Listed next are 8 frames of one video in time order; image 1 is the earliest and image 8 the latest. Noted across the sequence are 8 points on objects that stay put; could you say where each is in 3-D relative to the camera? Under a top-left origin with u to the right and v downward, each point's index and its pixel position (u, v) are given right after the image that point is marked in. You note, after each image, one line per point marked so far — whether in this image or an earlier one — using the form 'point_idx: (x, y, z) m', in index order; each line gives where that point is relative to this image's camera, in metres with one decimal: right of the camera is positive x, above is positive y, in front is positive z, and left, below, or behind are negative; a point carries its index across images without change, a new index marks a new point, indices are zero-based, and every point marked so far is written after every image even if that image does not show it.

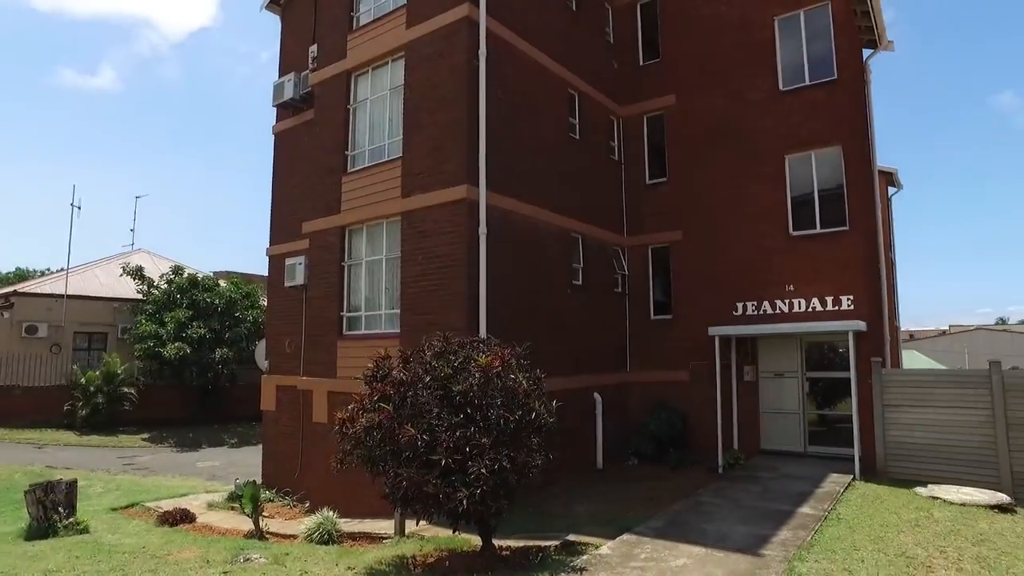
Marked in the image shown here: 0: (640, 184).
0: (+2.8, +2.3, +14.4) m
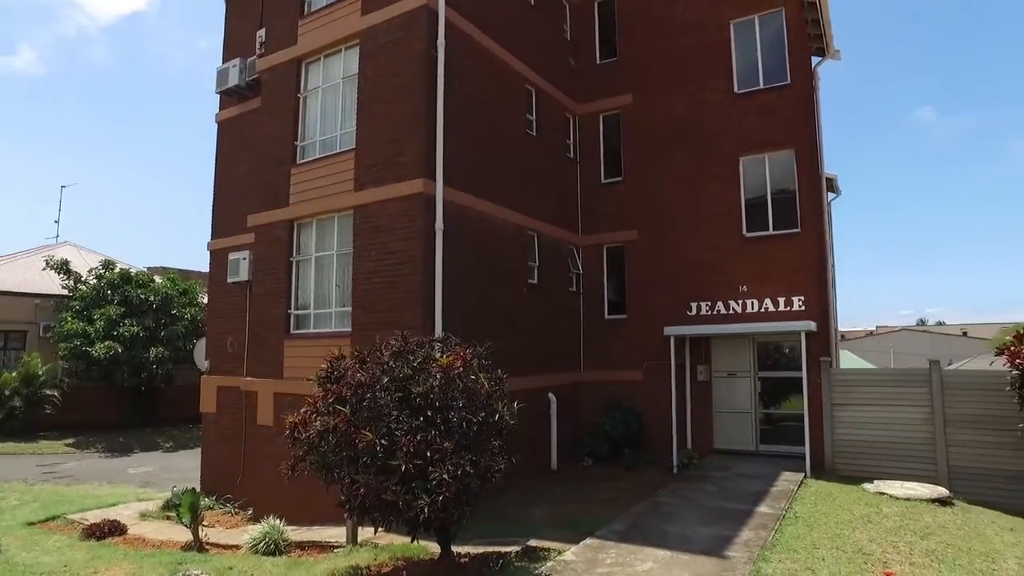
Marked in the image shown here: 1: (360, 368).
0: (+1.8, +2.3, +14.3) m
1: (-1.6, -0.8, +6.8) m
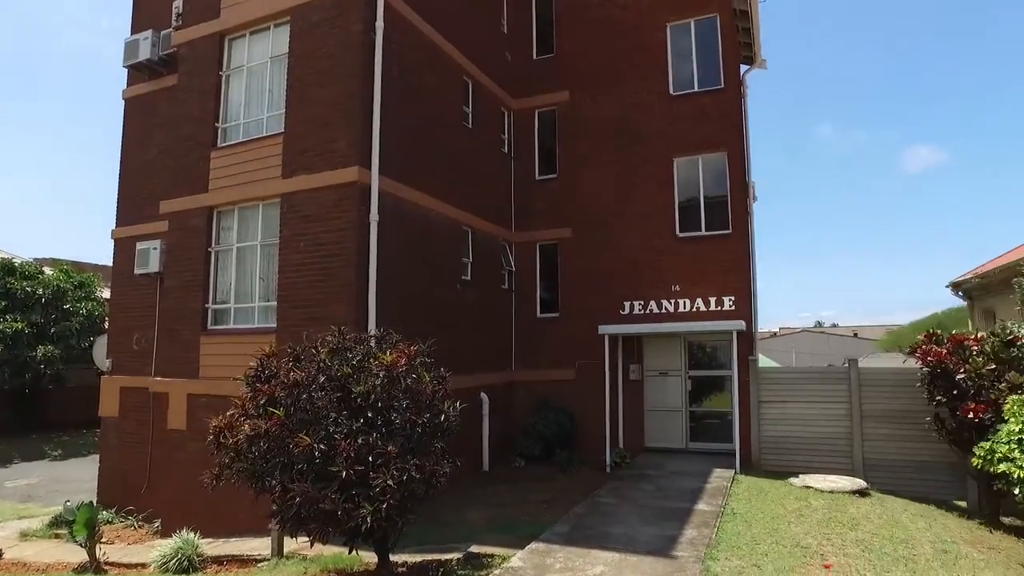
0: (+0.4, +2.3, +14.2) m
1: (-2.1, -0.7, +6.2) m
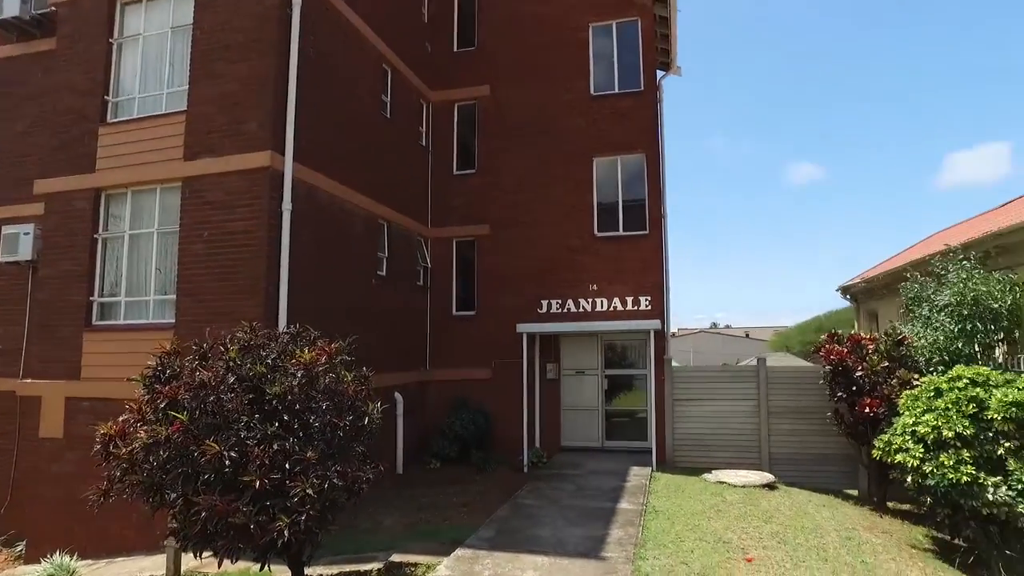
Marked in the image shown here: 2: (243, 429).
0: (-1.3, +2.4, +13.8) m
1: (-2.7, -0.7, +5.6) m
2: (-2.1, -1.1, +5.2) m
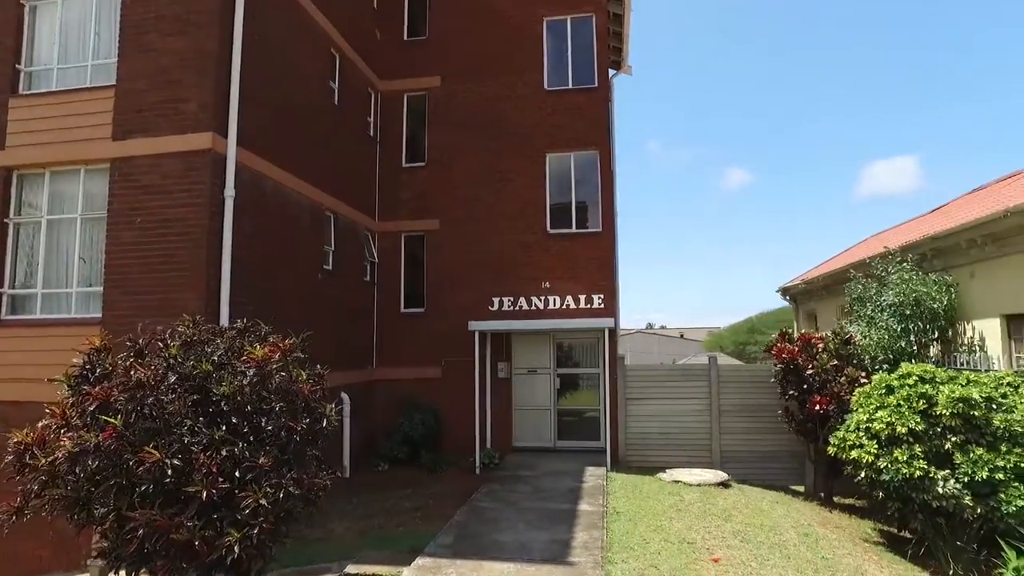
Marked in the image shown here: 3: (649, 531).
0: (-2.3, +2.5, +13.4) m
1: (-2.9, -0.6, +5.0) m
2: (-2.3, -1.0, +4.7) m
3: (+1.5, -2.7, +7.4) m
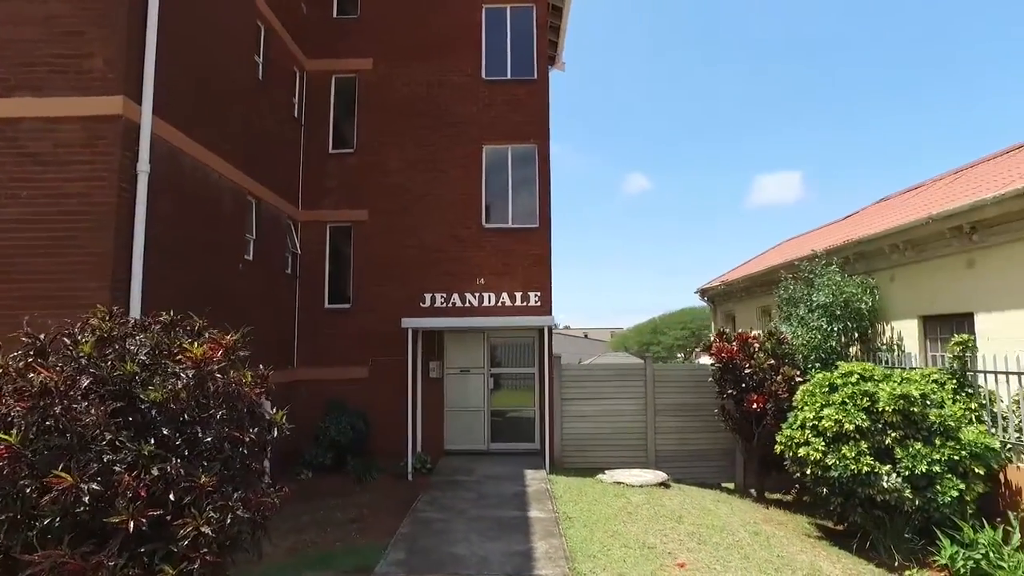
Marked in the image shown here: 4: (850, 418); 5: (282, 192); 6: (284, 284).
0: (-3.6, +2.6, +12.5) m
1: (-3.0, -0.5, +4.1) m
2: (-2.4, -0.9, +3.9) m
3: (+1.0, -2.7, +7.1) m
4: (+4.0, -1.5, +7.7) m
5: (-4.0, +1.7, +11.4) m
6: (-3.9, +0.1, +11.4) m
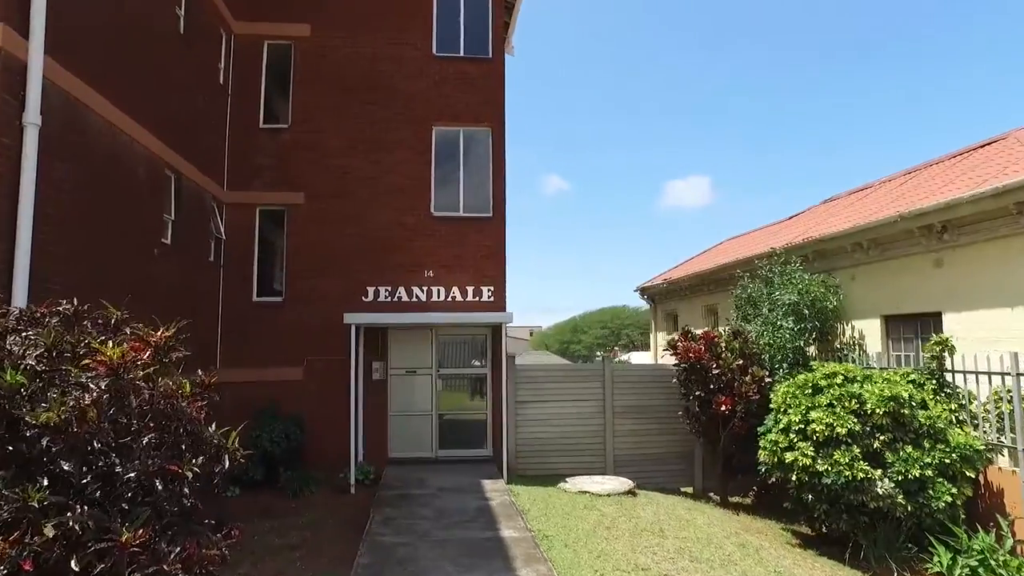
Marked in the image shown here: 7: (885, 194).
0: (-4.4, +2.7, +11.1) m
1: (-2.8, -0.3, +2.9) m
2: (-2.2, -0.8, +2.7) m
3: (+0.8, -2.6, +6.3) m
4: (+3.7, -1.5, +7.3) m
5: (-4.7, +1.8, +10.0) m
6: (-4.6, +0.2, +10.0) m
7: (+6.7, +1.7, +11.9) m
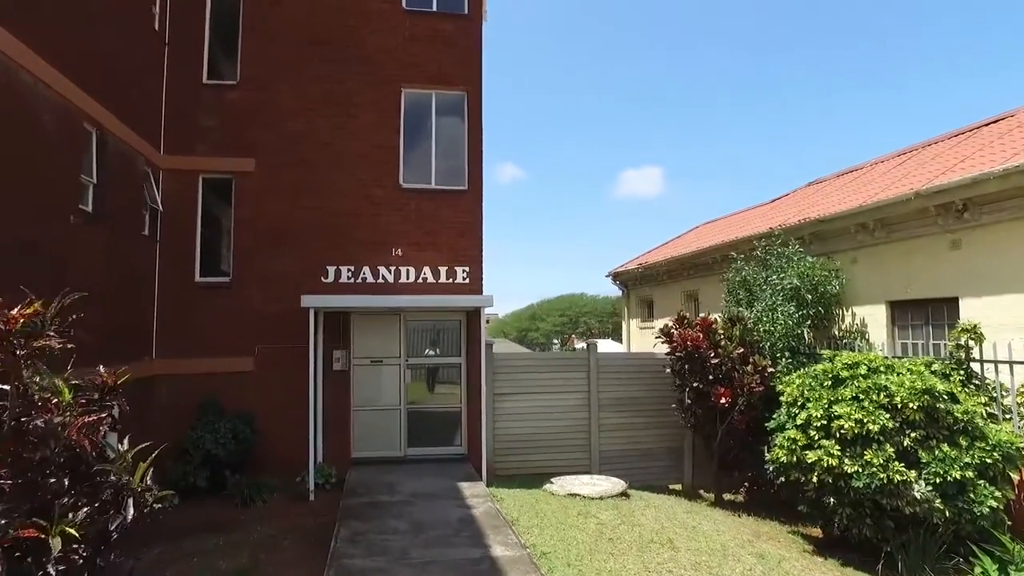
0: (-4.7, +3.0, +9.7) m
1: (-2.6, -0.2, +1.7) m
2: (-1.9, -0.7, +1.6) m
3: (+0.8, -2.4, +5.4) m
4: (+3.6, -1.3, +6.6) m
5: (-4.9, +2.1, +8.6) m
6: (-4.9, +0.5, +8.6) m
7: (+6.3, +2.0, +11.3) m
